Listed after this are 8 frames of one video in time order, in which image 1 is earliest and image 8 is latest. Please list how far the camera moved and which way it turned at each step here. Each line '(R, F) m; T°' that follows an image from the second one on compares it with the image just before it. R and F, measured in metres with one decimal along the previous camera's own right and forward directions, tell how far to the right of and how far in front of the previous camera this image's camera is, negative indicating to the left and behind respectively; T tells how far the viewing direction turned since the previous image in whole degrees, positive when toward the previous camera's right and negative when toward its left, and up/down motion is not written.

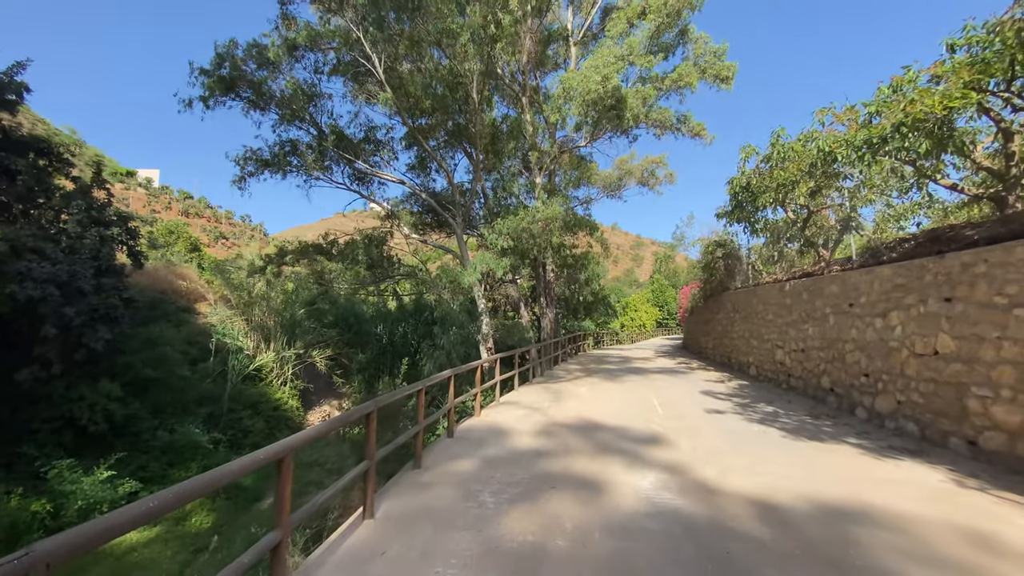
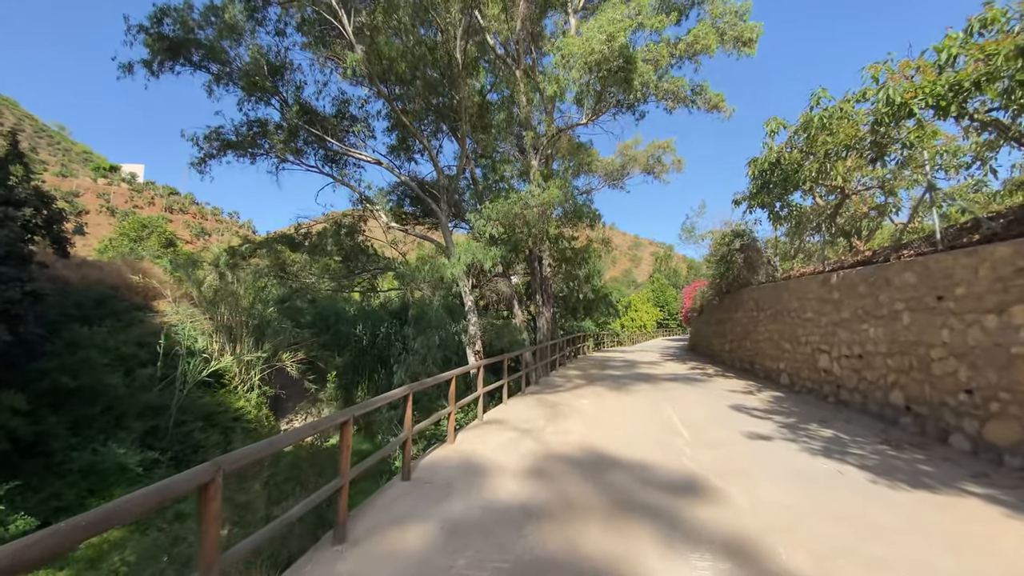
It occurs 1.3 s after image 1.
(+0.2, +1.7) m; 0°
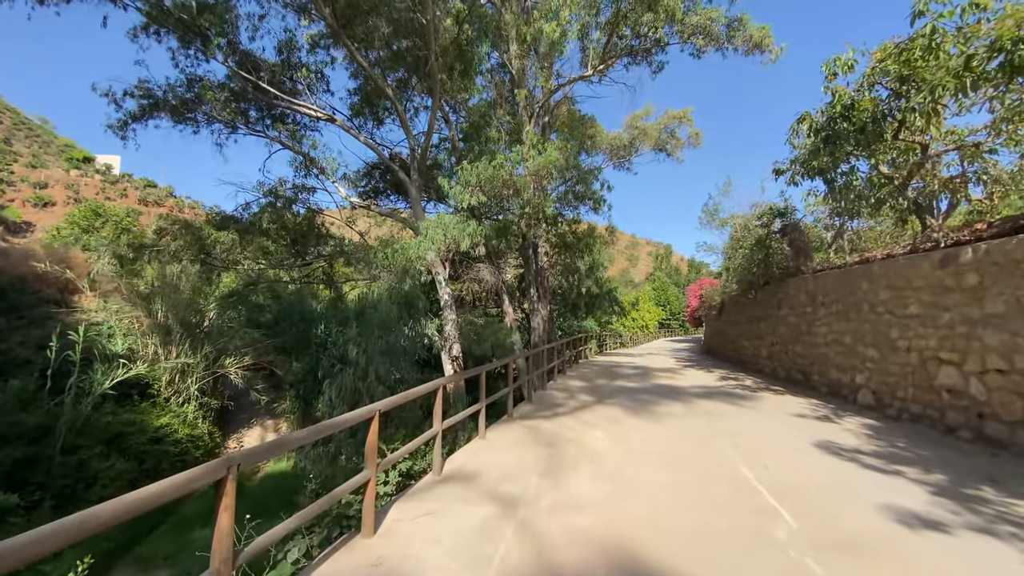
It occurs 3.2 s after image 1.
(+0.2, +2.6) m; 0°
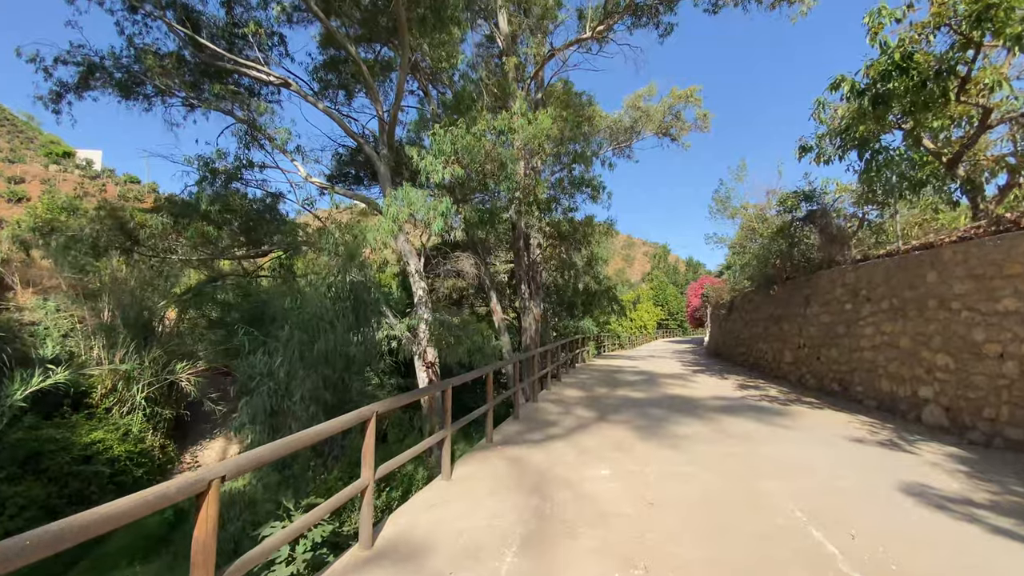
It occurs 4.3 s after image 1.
(+0.2, +1.4) m; +1°
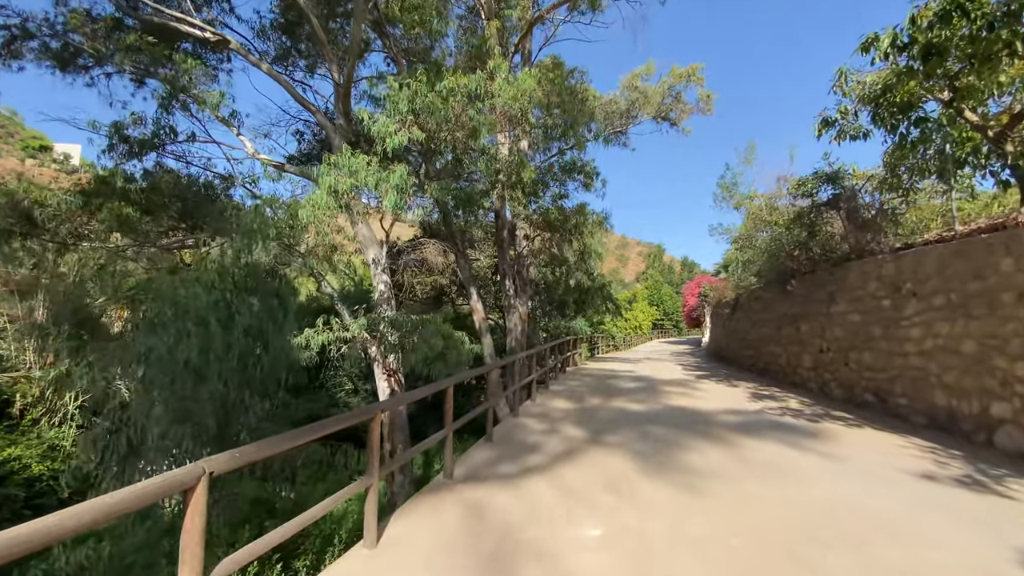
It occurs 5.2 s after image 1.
(+0.3, +1.2) m; +1°
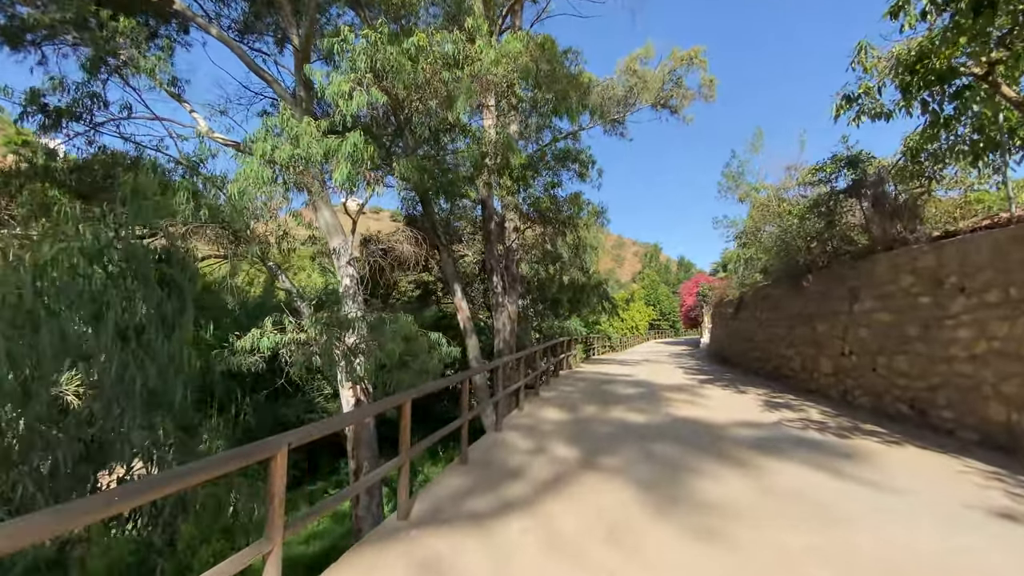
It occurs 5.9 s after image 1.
(+0.2, +0.9) m; +1°
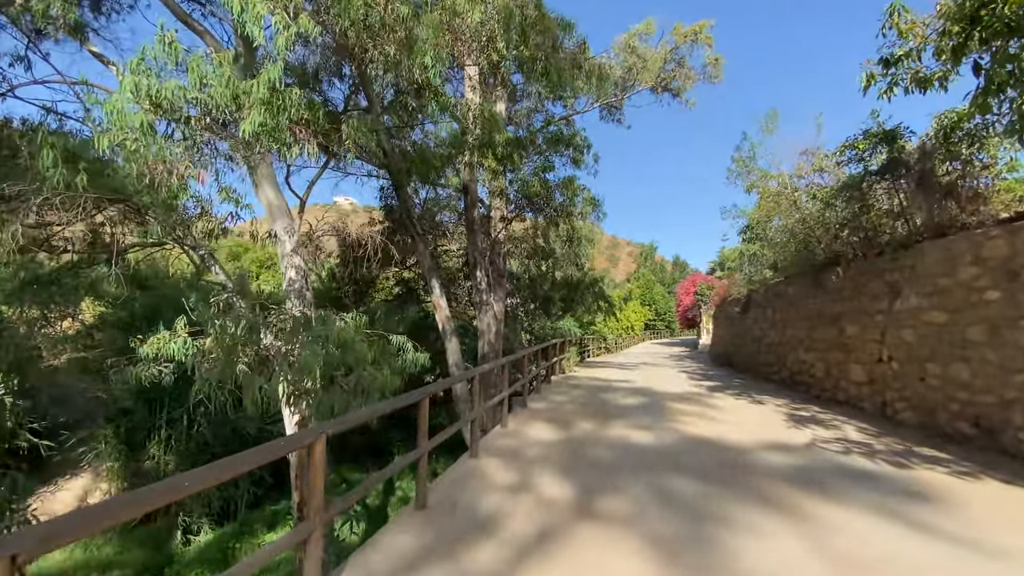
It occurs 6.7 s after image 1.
(+0.2, +1.0) m; +1°
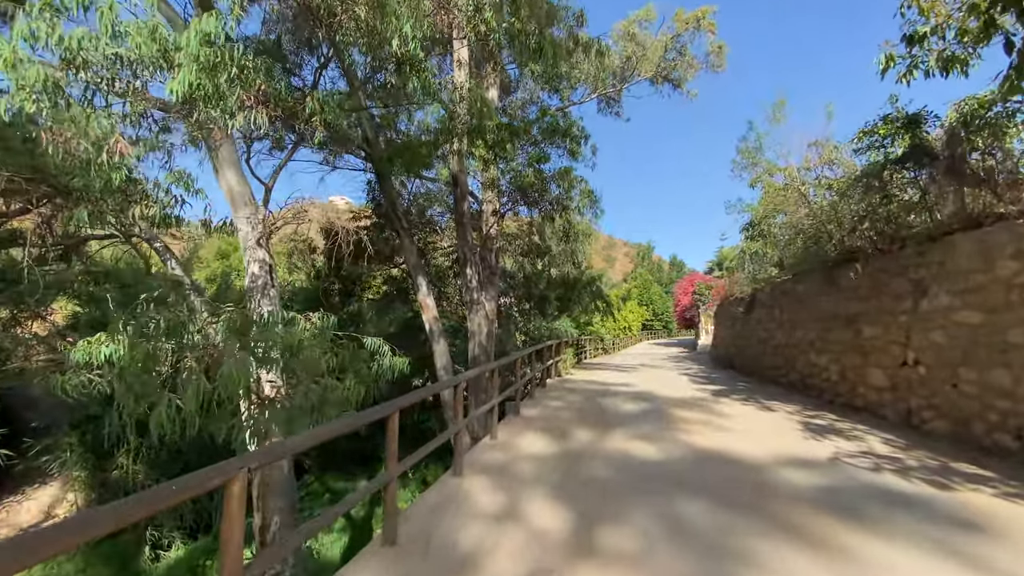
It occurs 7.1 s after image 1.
(+0.1, +0.5) m; 0°
